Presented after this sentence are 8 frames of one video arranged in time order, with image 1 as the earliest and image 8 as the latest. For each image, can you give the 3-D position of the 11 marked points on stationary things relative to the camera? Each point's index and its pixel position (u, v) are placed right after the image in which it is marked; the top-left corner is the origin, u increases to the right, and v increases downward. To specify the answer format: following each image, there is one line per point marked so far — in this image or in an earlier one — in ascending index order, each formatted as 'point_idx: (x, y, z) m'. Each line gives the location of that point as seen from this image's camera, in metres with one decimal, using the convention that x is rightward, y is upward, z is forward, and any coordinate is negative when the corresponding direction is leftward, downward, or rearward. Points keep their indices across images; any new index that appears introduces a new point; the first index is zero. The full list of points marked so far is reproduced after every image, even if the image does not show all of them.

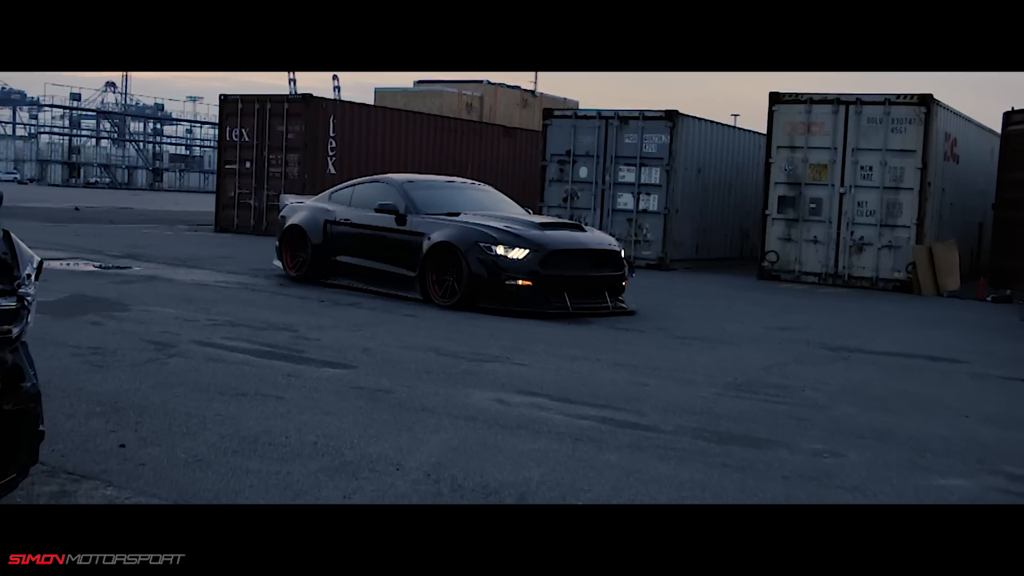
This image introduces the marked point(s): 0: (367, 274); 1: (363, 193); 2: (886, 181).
0: (-1.5, +0.1, +13.4) m
1: (-1.6, +1.0, +14.0) m
2: (+5.3, +1.5, +18.8) m
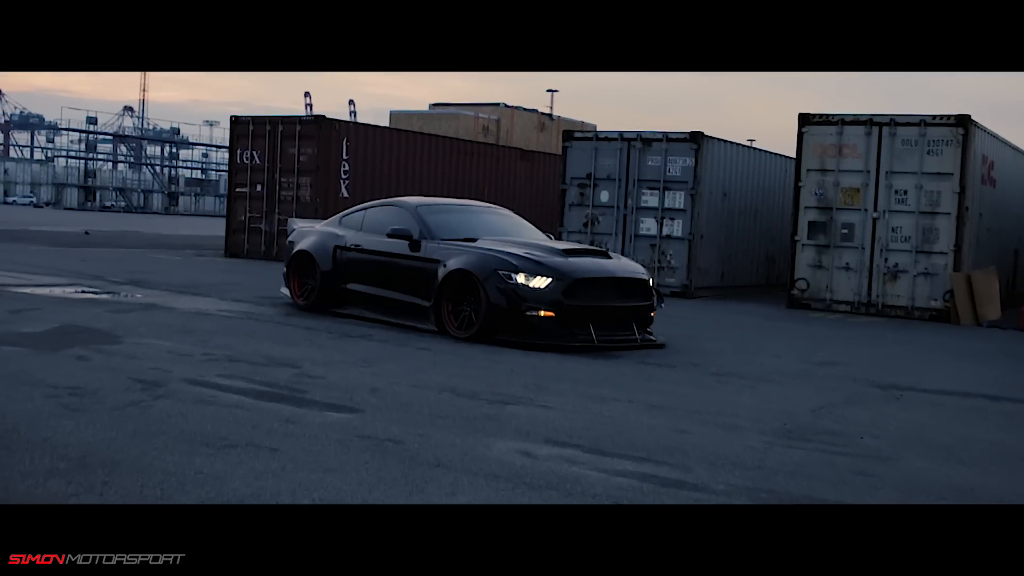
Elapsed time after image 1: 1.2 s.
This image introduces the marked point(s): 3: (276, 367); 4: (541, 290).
0: (-1.3, -0.1, +12.7) m
1: (-1.4, +0.7, +13.3) m
2: (+5.5, +1.1, +18.0) m
3: (-1.5, -0.5, +8.7) m
4: (+0.2, 0.0, +10.9) m
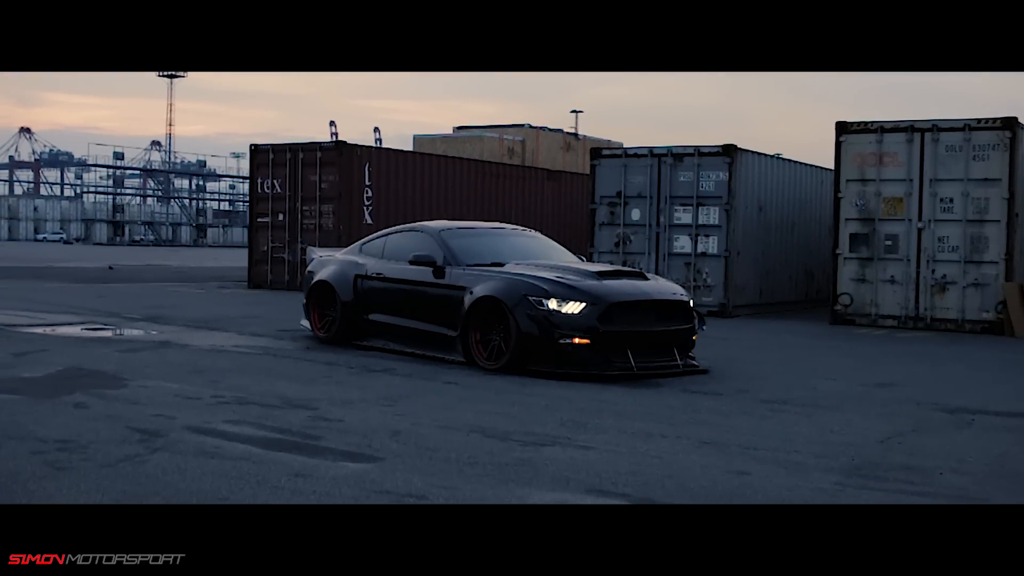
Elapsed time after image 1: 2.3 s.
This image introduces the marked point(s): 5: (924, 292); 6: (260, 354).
0: (-1.0, -0.4, +12.0) m
1: (-1.1, +0.4, +12.6) m
2: (+5.9, +1.0, +17.2) m
3: (-1.3, -0.7, +8.0) m
4: (+0.5, -0.2, +10.2) m
5: (+5.4, -0.1, +17.6) m
6: (-2.2, -0.6, +11.8) m
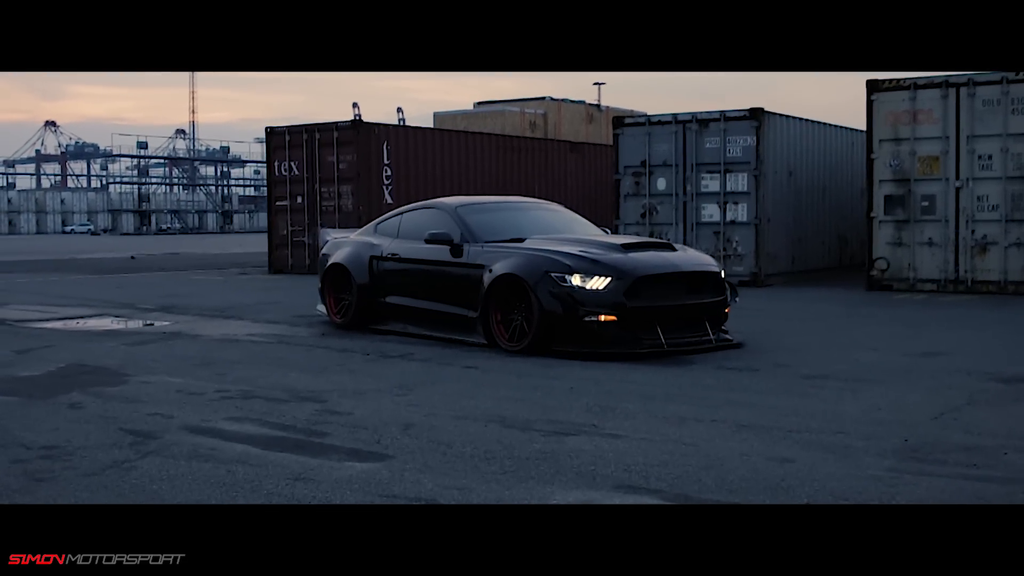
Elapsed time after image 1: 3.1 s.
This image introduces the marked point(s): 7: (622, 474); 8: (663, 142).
0: (-0.8, -0.2, +11.5) m
1: (-0.9, +0.6, +12.1) m
2: (+6.2, +1.5, +16.5) m
3: (-1.2, -0.6, +7.5) m
4: (+0.6, 0.0, +9.7) m
5: (+5.7, +0.4, +16.9) m
6: (-2.0, -0.5, +11.3) m
7: (+0.4, -0.7, +5.3) m
8: (+2.1, +2.1, +18.8) m
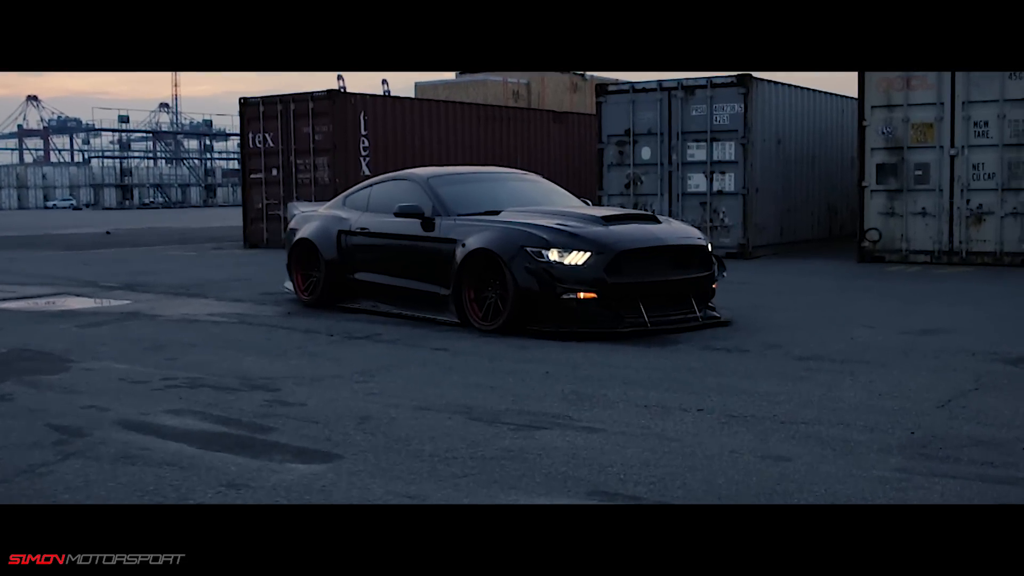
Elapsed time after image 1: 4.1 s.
0: (-1.0, 0.0, +10.8) m
1: (-1.1, +0.8, +11.4) m
2: (+5.9, +1.8, +15.9) m
3: (-1.4, -0.5, +6.9) m
4: (+0.4, +0.1, +9.1) m
5: (+5.5, +0.8, +16.3) m
6: (-2.2, -0.3, +10.7) m
7: (+0.3, -0.7, +4.8) m
8: (+1.9, +2.4, +18.2) m
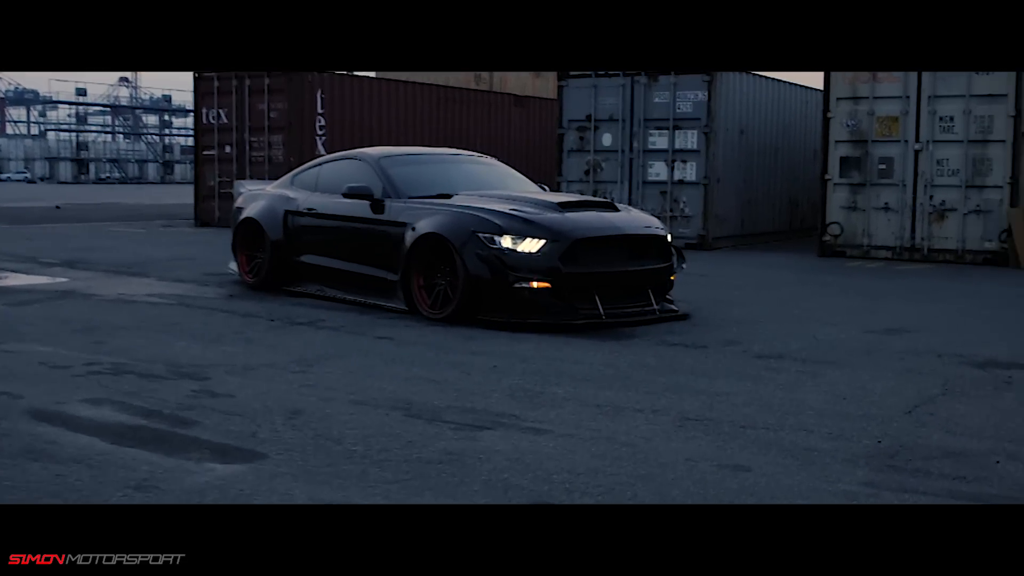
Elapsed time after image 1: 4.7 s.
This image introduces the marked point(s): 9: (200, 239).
0: (-1.4, +0.1, +10.4) m
1: (-1.5, +0.9, +11.0) m
2: (+5.4, +1.8, +15.7) m
3: (-1.6, -0.4, +6.4) m
4: (+0.1, +0.2, +8.7) m
5: (+5.0, +0.8, +16.1) m
6: (-2.6, -0.1, +10.2) m
7: (+0.1, -0.6, +4.4) m
8: (+1.3, +2.6, +17.8) m
9: (-4.7, +0.7, +20.0) m
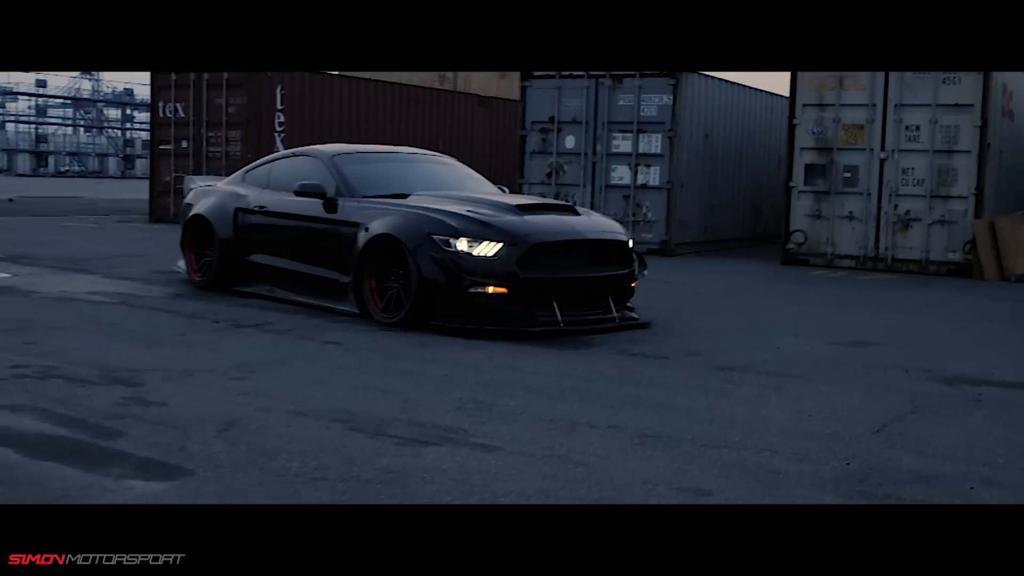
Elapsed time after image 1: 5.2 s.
0: (-1.7, +0.1, +10.1) m
1: (-1.8, +0.9, +10.6) m
2: (+5.0, +1.7, +15.5) m
3: (-1.9, -0.4, +6.1) m
4: (-0.1, +0.2, +8.4) m
5: (+4.5, +0.7, +15.9) m
6: (-2.9, -0.1, +9.8) m
7: (-0.1, -0.7, +4.1) m
8: (+0.8, +2.5, +17.5) m
9: (-5.3, +0.8, +19.5) m
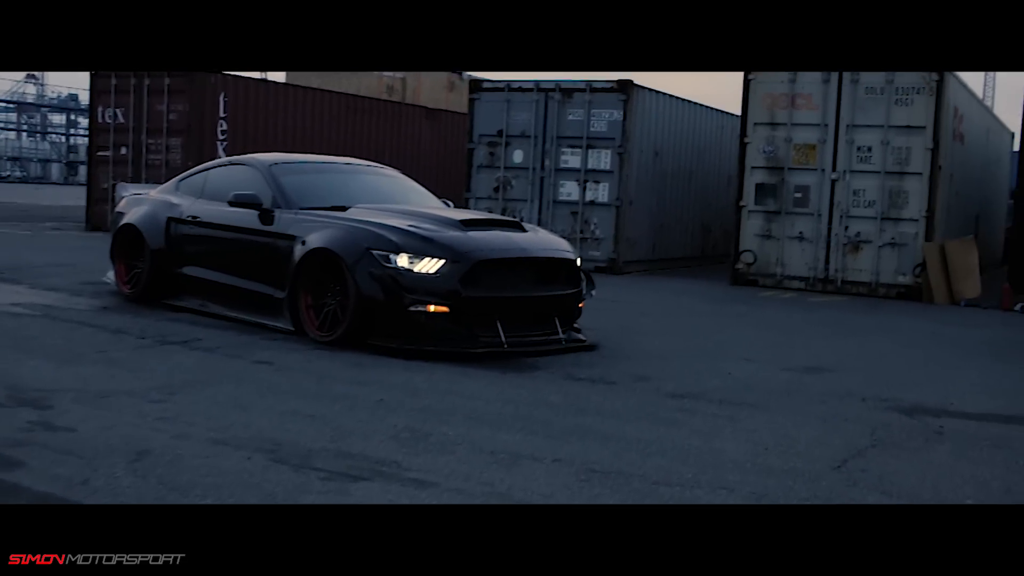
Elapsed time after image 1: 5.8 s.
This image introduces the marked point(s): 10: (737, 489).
0: (-2.1, 0.0, +9.6) m
1: (-2.2, +0.8, +10.2) m
2: (+4.4, +1.4, +15.3) m
3: (-2.1, -0.5, +5.6) m
4: (-0.5, +0.1, +8.0) m
5: (+3.8, +0.4, +15.7) m
6: (-3.3, -0.2, +9.4) m
7: (-0.3, -0.7, +3.7) m
8: (+0.1, +2.3, +17.2) m
9: (-6.1, +0.6, +18.9) m
10: (+0.8, -0.7, +4.7) m
